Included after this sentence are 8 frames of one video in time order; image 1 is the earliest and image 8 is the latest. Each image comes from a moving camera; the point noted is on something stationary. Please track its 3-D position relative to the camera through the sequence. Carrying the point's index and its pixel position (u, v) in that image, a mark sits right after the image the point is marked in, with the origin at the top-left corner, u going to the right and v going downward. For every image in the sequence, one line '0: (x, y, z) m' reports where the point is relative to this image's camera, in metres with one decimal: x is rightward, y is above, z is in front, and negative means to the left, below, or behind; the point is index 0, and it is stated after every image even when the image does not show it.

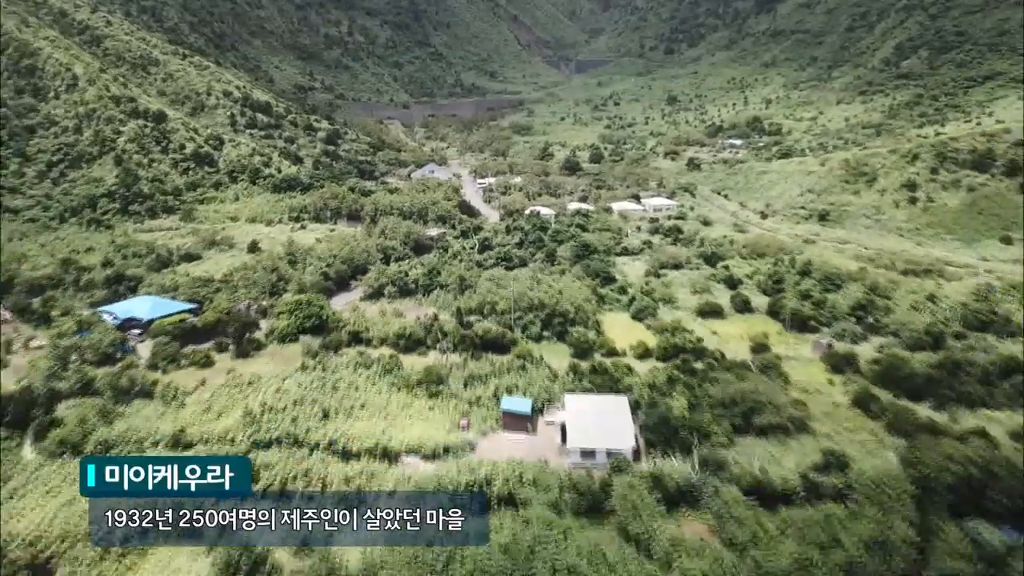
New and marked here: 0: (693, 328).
0: (+2.6, -0.5, +11.5) m
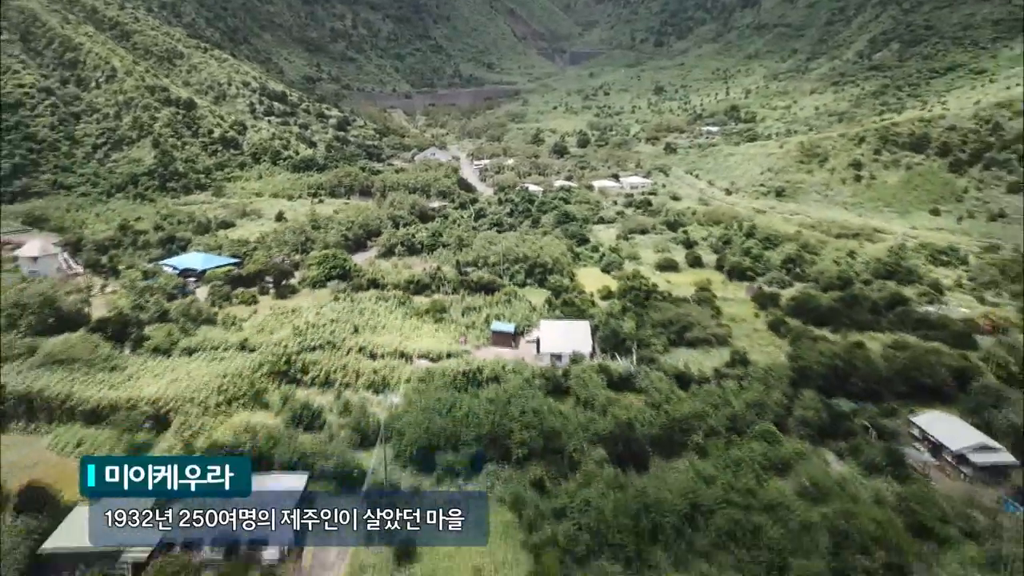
0: (+2.4, +0.2, +14.0) m
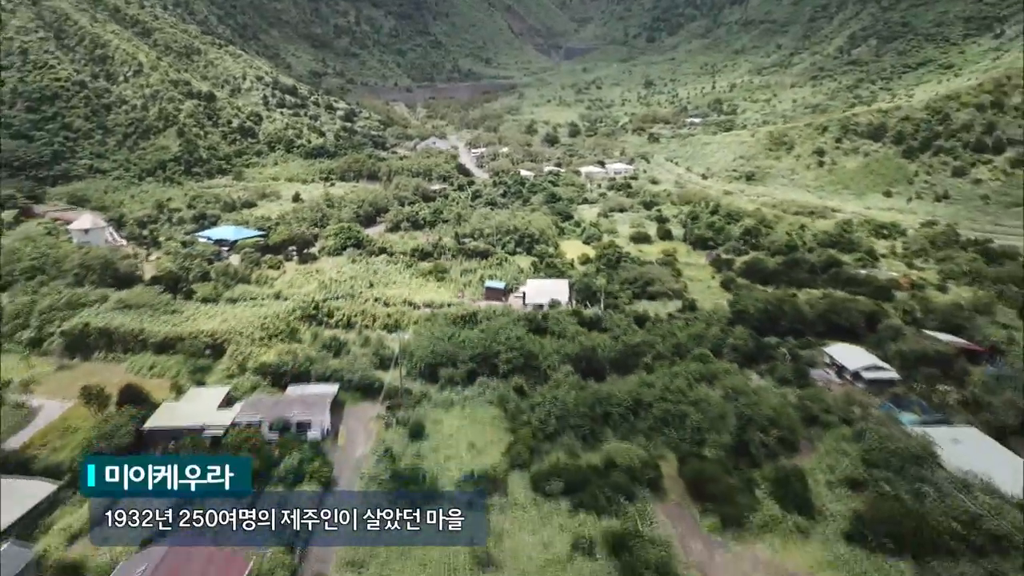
0: (+2.2, +0.8, +16.1) m
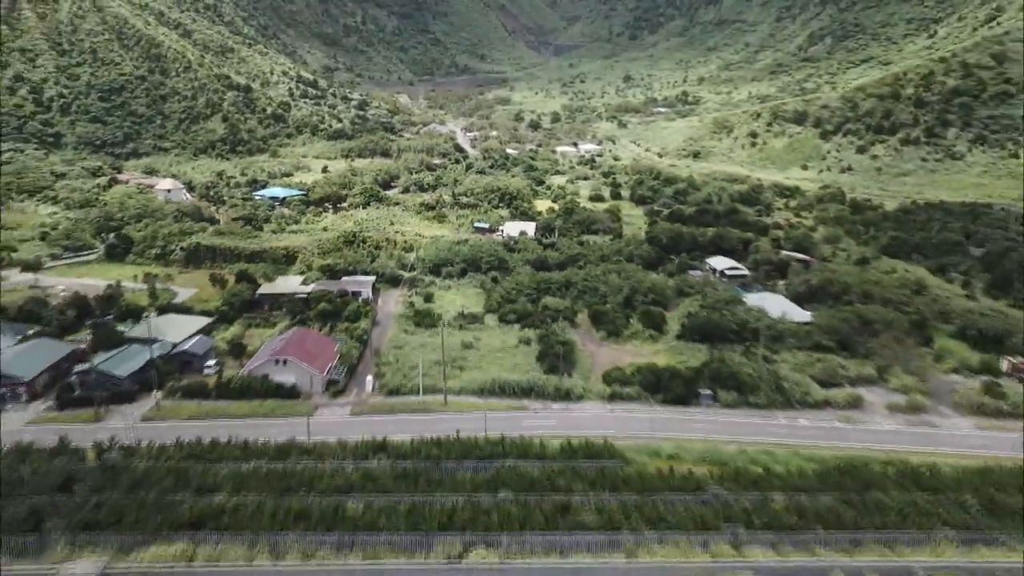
0: (+1.8, +2.2, +21.1) m
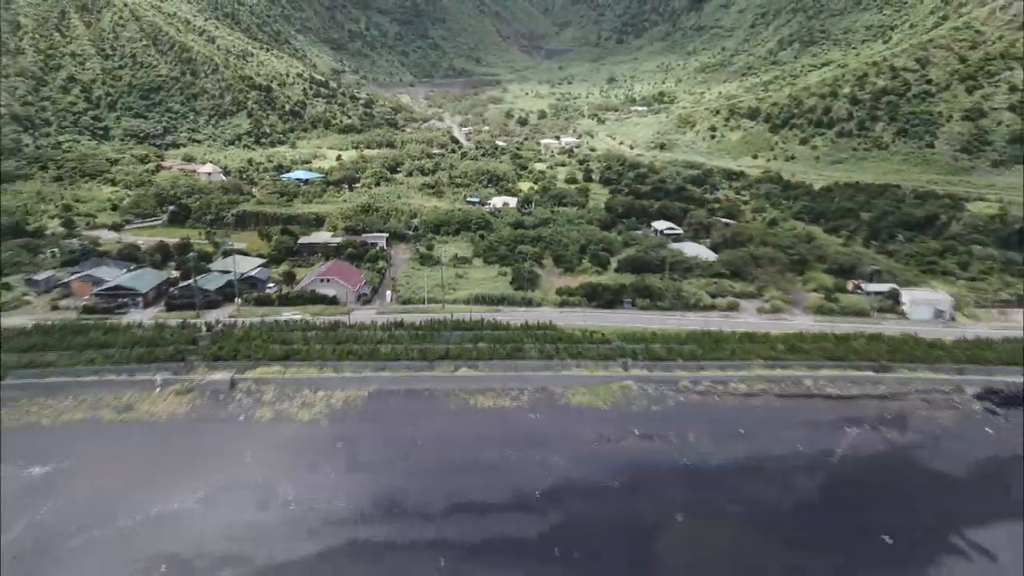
0: (+1.4, +3.2, +25.2) m
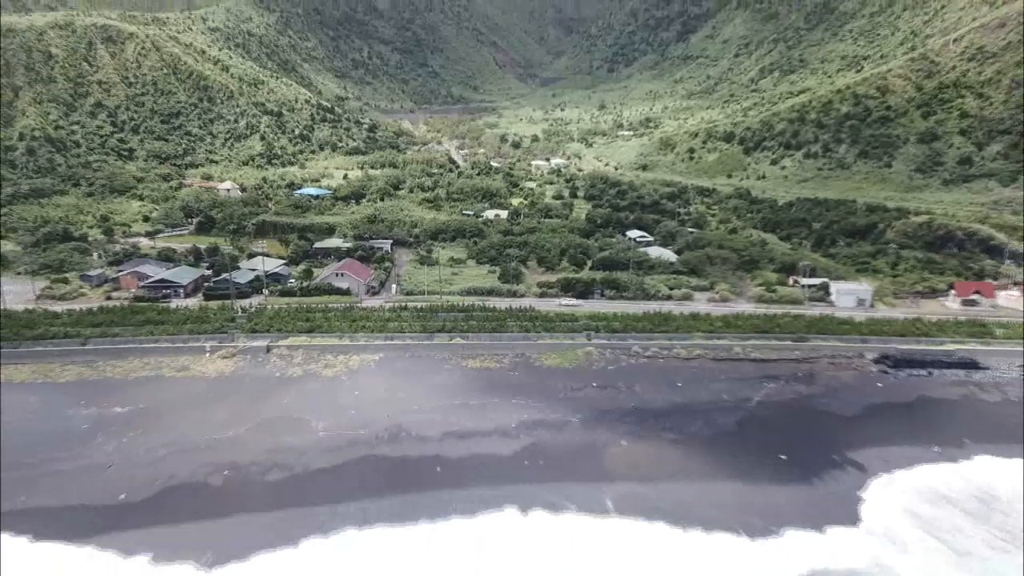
0: (+1.1, +3.0, +27.7) m
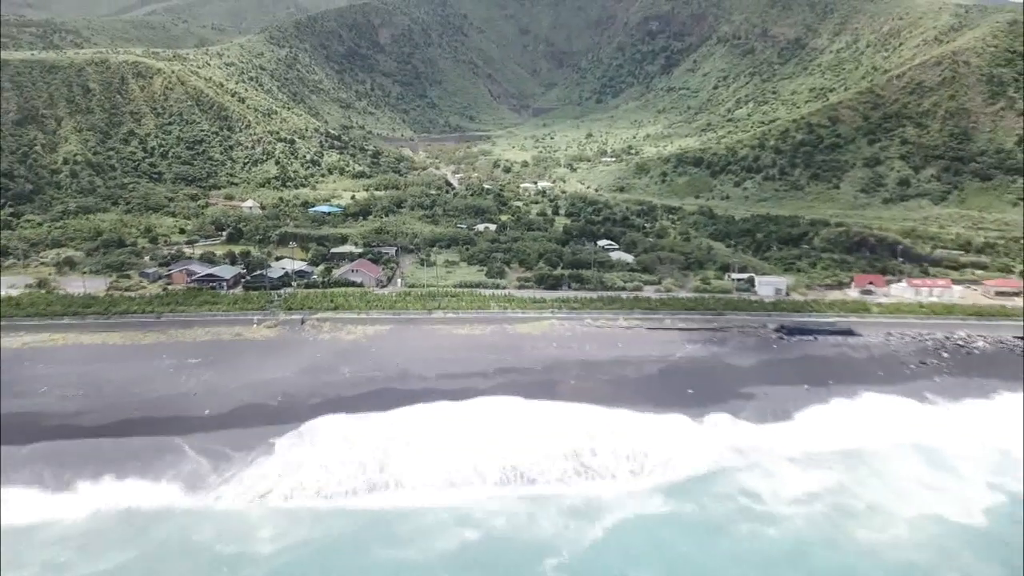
0: (+0.7, +2.8, +31.5) m
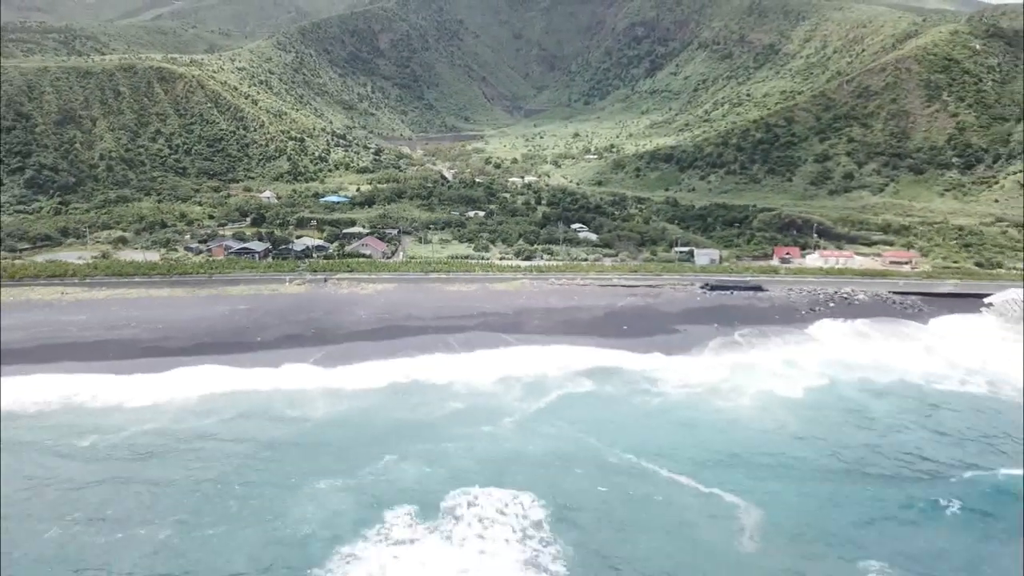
0: (+0.2, +3.6, +35.7) m
